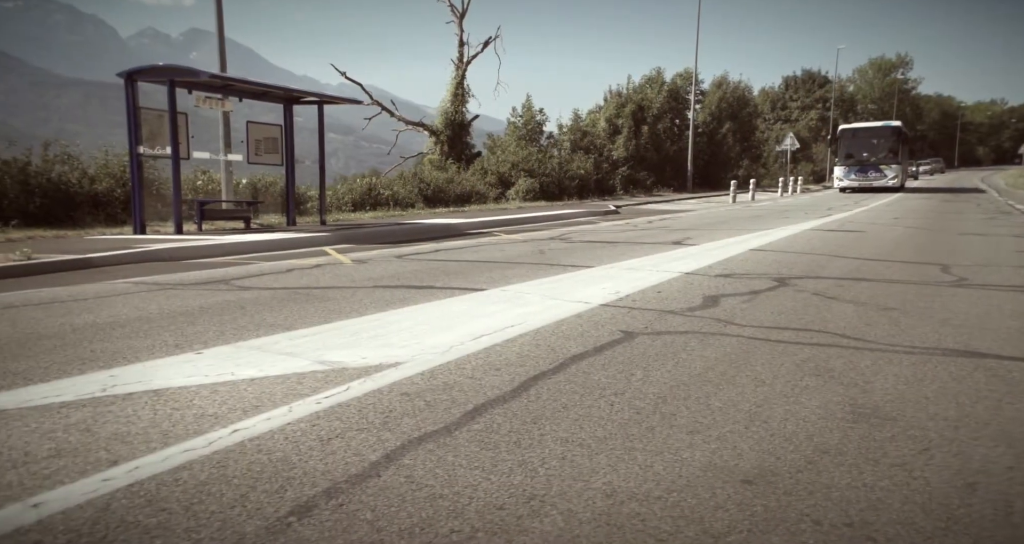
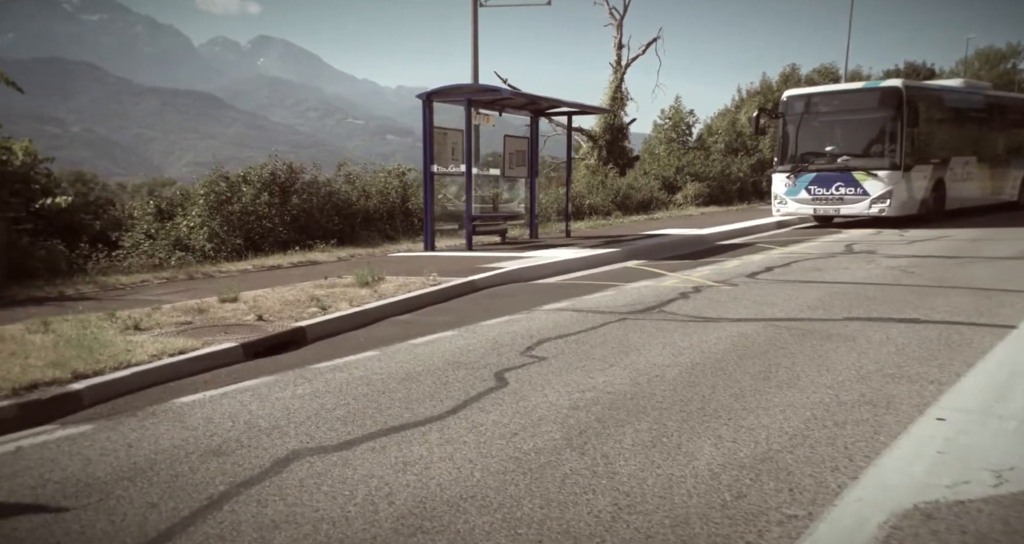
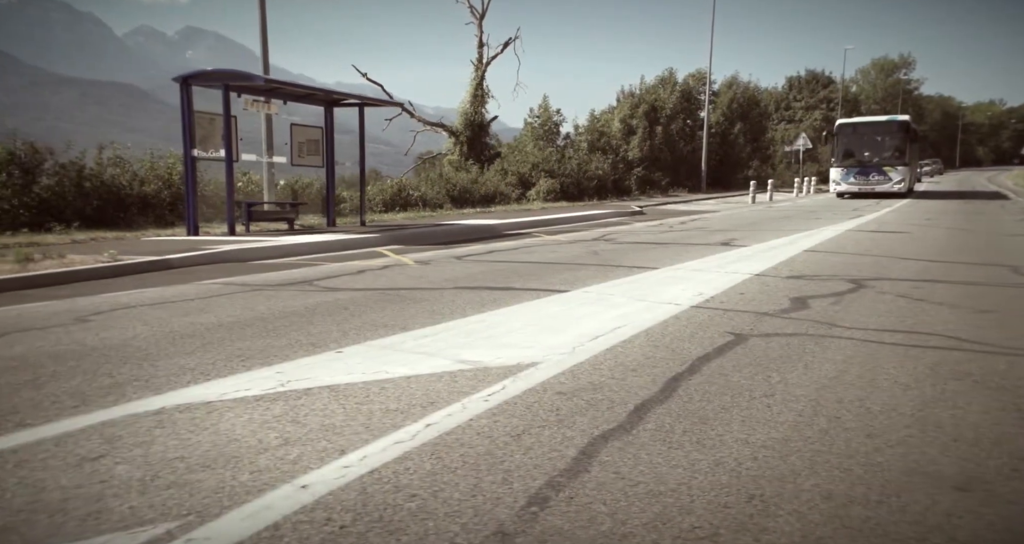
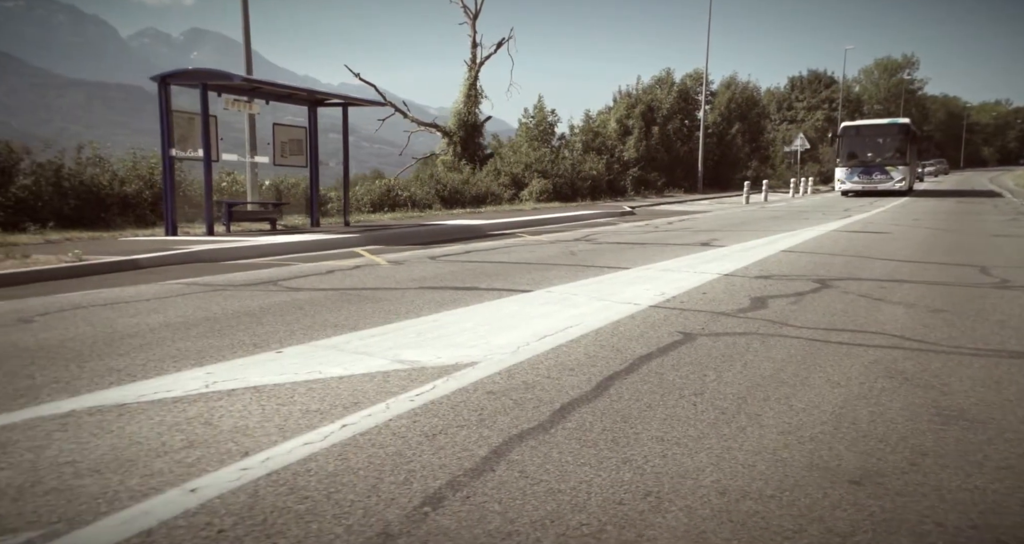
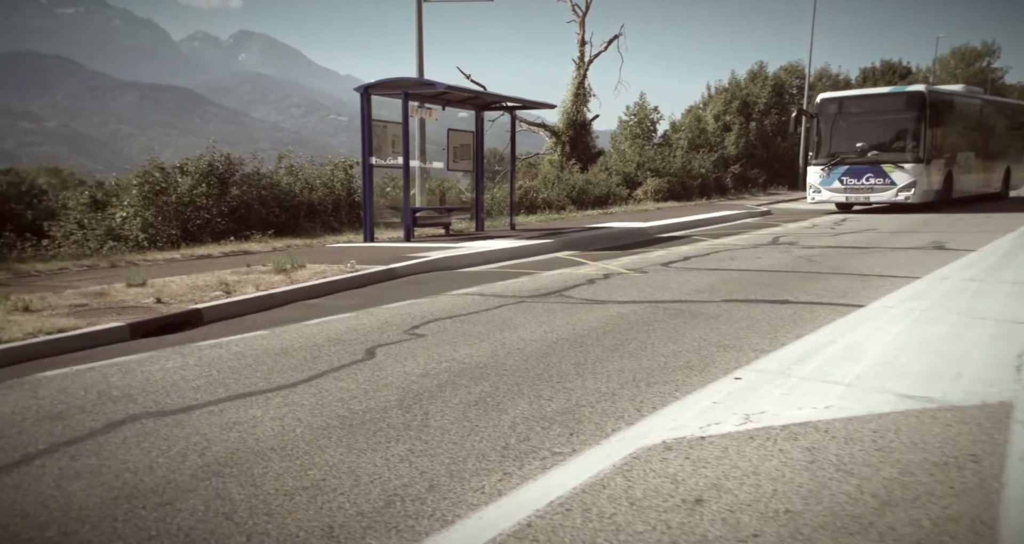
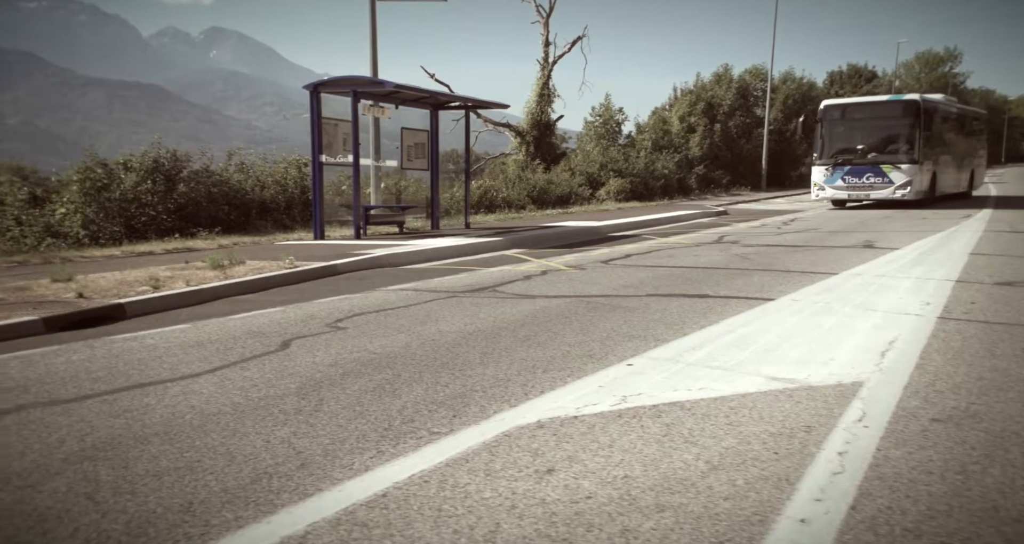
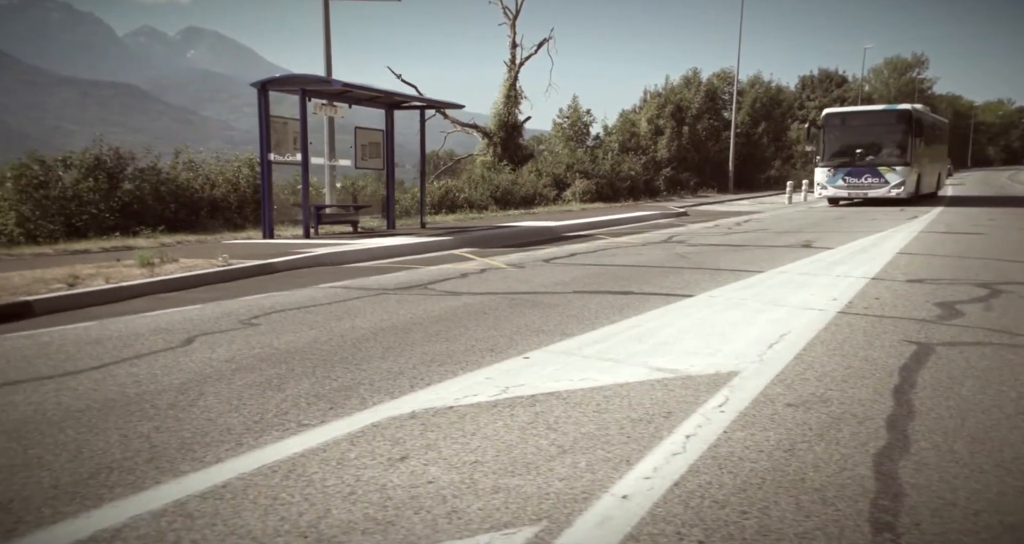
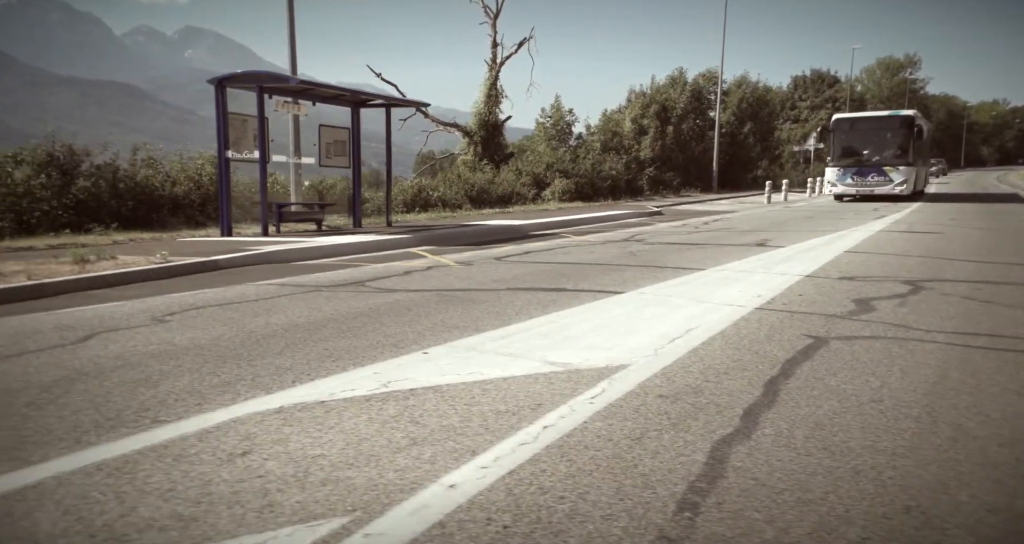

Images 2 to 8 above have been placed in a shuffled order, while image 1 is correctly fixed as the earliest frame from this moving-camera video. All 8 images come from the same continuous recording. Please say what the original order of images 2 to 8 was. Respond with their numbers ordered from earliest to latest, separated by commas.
4, 3, 8, 7, 6, 5, 2
